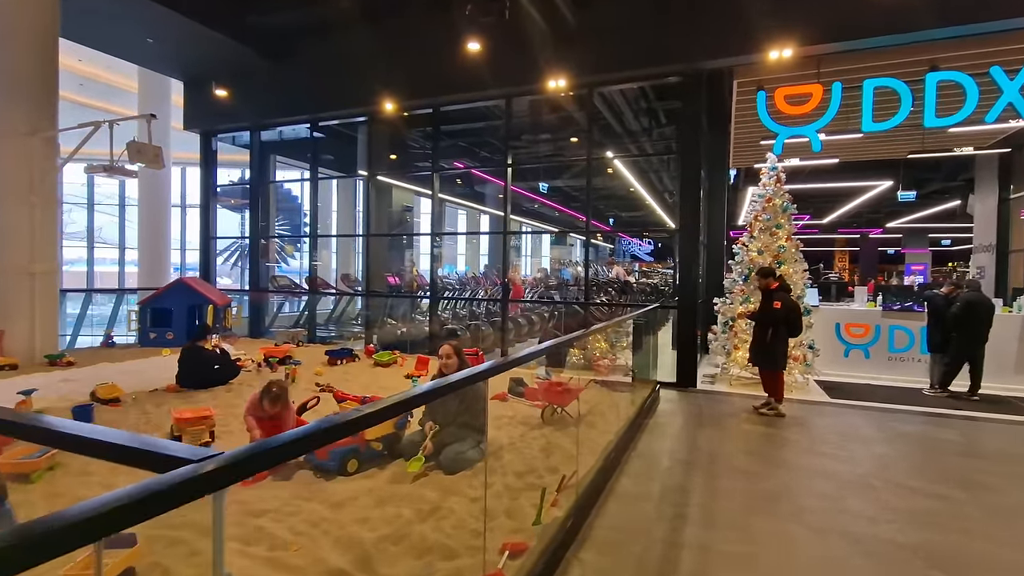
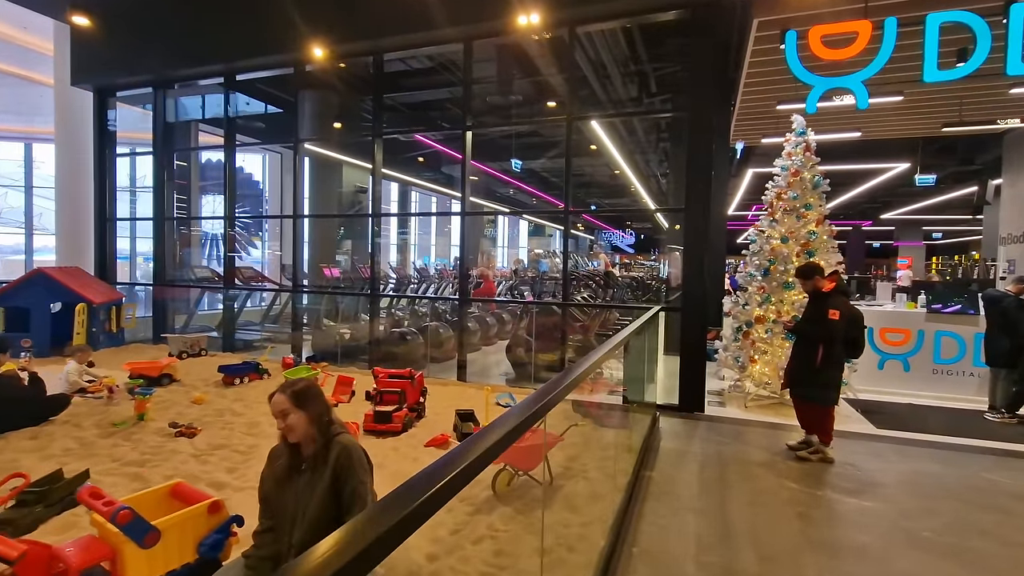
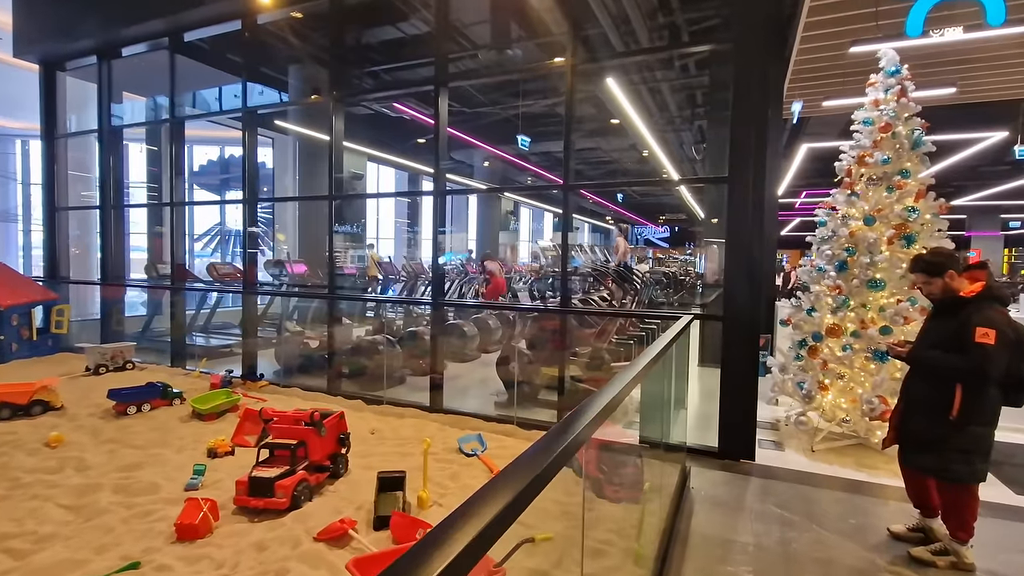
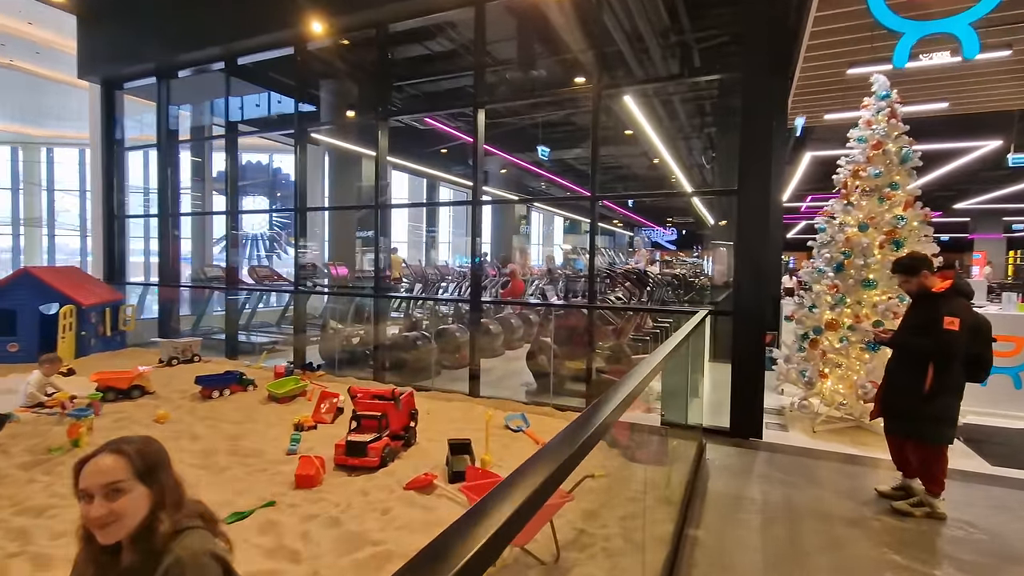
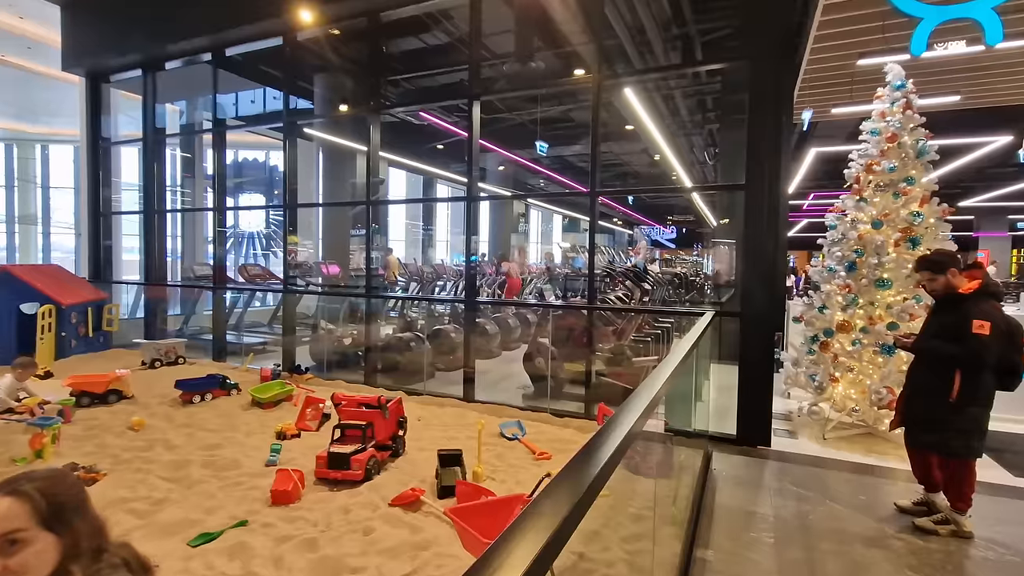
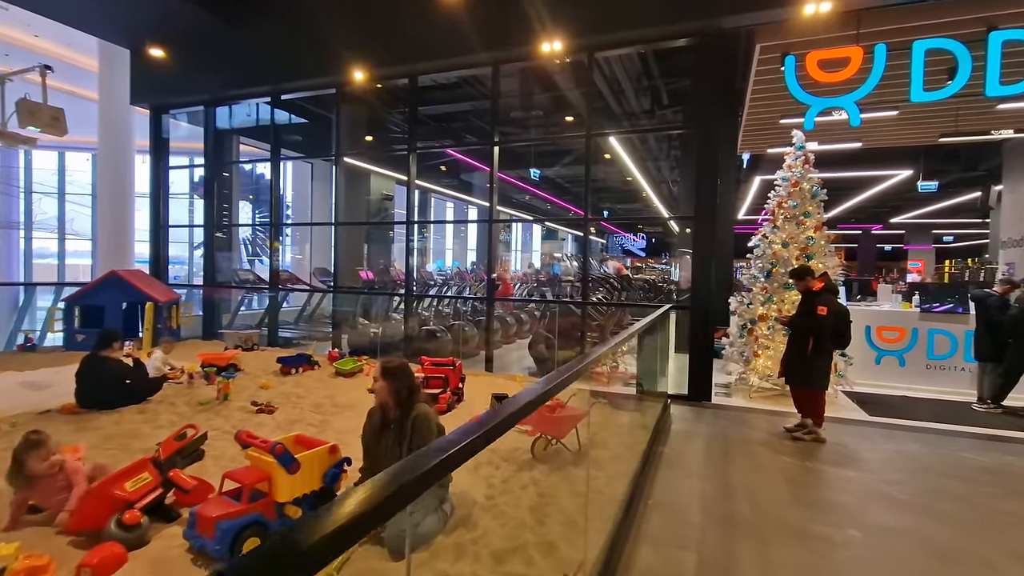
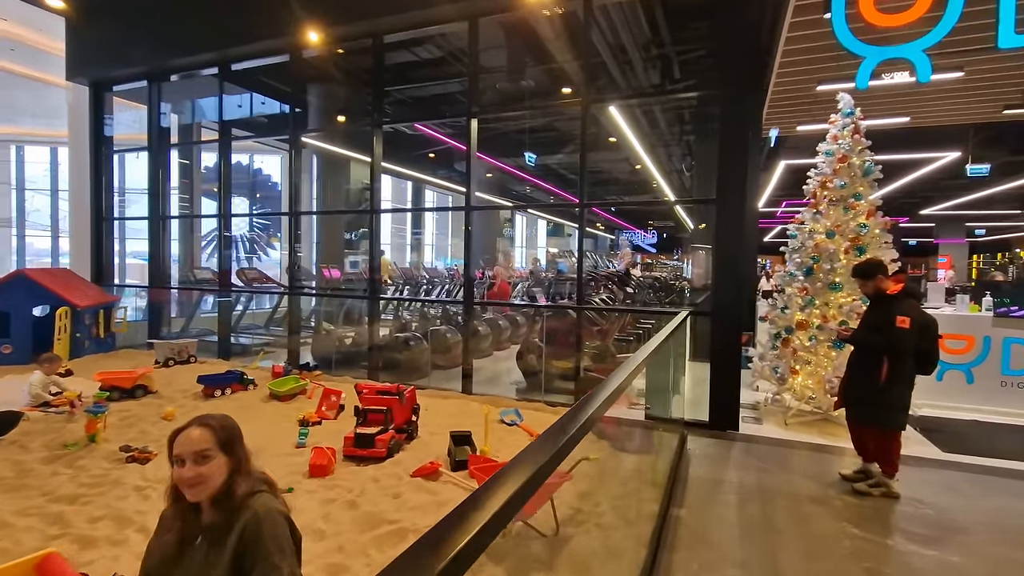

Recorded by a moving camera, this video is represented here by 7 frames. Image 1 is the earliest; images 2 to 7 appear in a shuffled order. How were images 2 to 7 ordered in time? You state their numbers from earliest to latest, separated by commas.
6, 2, 7, 4, 5, 3
